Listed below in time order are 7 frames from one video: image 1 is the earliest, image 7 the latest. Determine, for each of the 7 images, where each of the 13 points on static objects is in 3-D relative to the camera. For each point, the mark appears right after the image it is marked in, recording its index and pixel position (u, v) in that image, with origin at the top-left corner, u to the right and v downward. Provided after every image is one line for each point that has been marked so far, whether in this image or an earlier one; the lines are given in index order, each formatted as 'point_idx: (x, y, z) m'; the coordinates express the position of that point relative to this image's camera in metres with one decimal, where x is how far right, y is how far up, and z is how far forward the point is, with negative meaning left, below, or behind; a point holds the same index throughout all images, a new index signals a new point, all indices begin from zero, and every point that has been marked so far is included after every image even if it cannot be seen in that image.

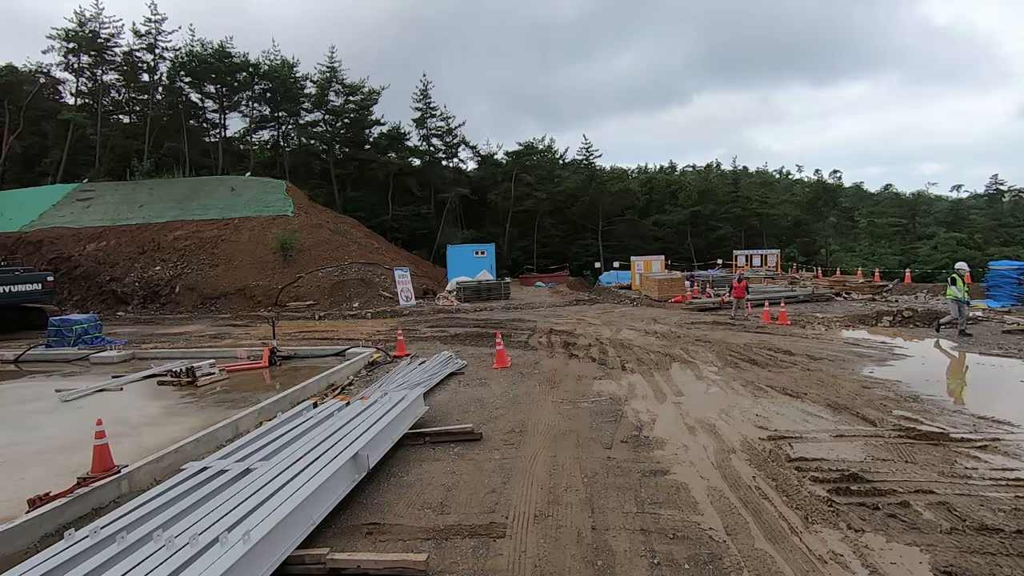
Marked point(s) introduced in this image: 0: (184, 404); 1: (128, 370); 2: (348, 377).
0: (-5.8, -2.1, +9.5) m
1: (-9.0, -1.9, +12.7) m
2: (-3.3, -1.8, +10.9) m
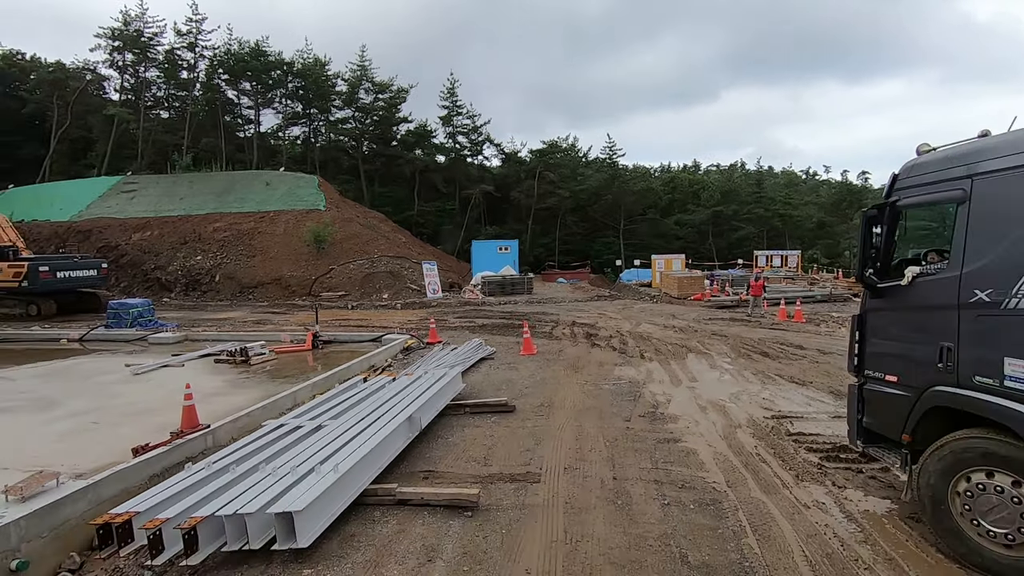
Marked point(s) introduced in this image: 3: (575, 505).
0: (-5.3, -1.8, +10.5) m
1: (-8.4, -1.6, +13.8) m
2: (-2.8, -1.6, +11.9) m
3: (+0.5, -1.8, +4.6) m
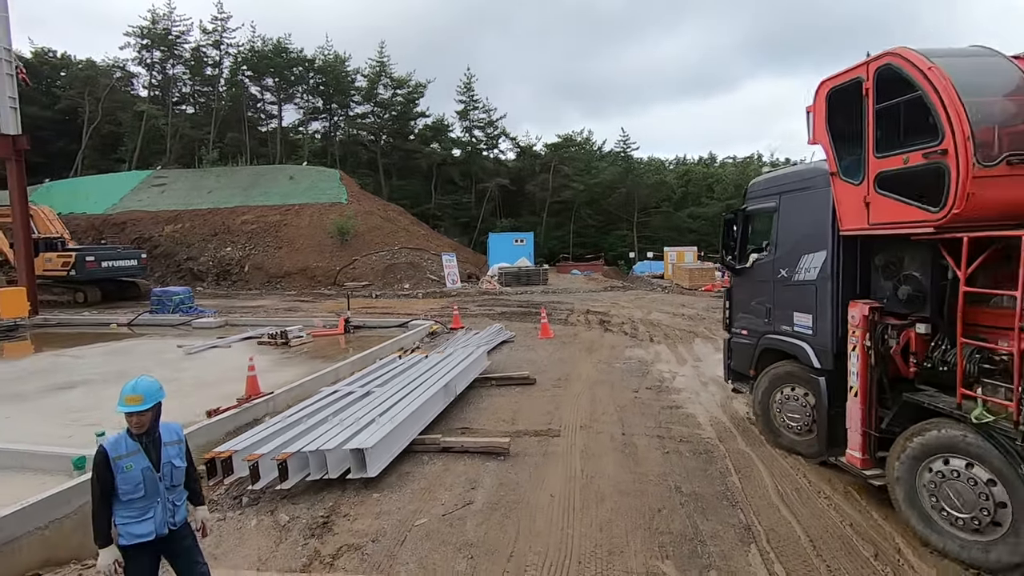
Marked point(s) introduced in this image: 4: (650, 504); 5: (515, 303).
0: (-4.9, -1.5, +11.6) m
1: (-7.9, -1.3, +14.9) m
2: (-2.3, -1.3, +12.9) m
3: (+0.8, -1.7, +5.5) m
4: (+1.1, -1.8, +4.4) m
5: (+0.1, -0.5, +19.1) m
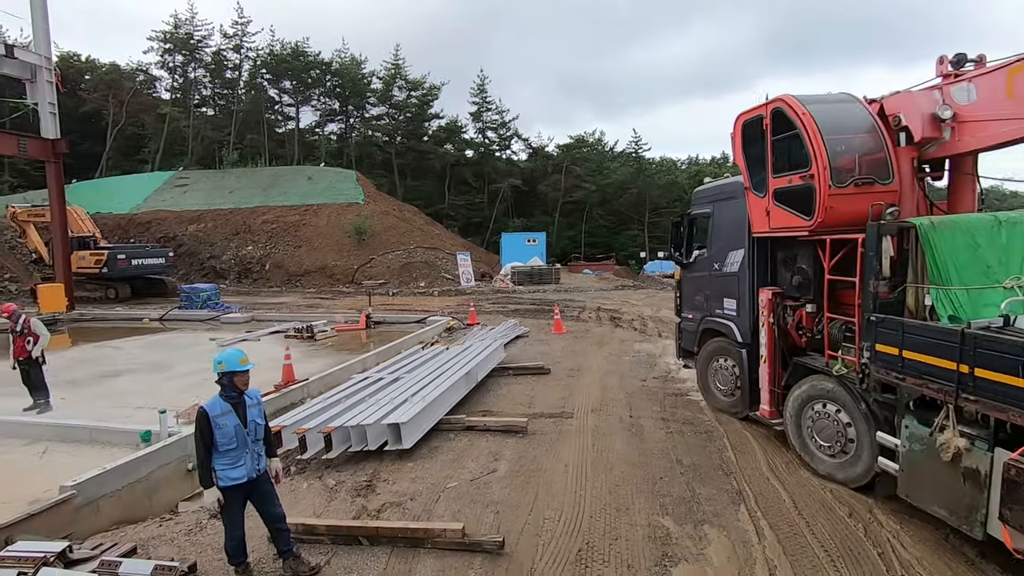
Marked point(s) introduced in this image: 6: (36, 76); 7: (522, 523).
0: (-4.5, -1.4, +12.3) m
1: (-7.5, -1.2, +15.7) m
2: (-2.0, -1.2, +13.5) m
3: (+1.0, -1.6, +6.1) m
4: (+1.3, -1.7, +5.0) m
5: (+0.6, -0.5, +19.7) m
6: (-15.8, +7.0, +17.9) m
7: (+0.1, -1.8, +4.2) m
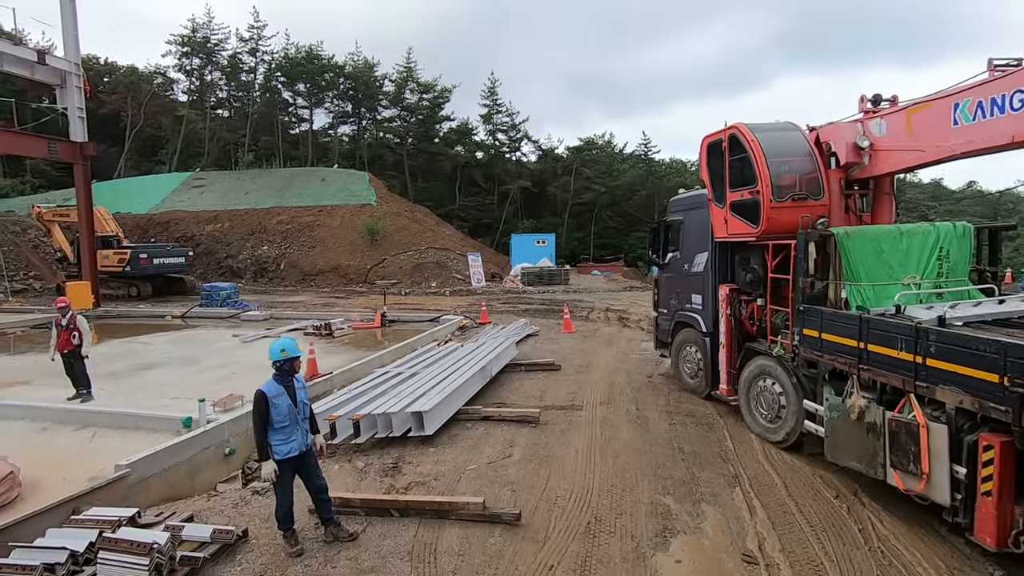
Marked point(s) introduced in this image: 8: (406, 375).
0: (-4.3, -1.4, +12.8) m
1: (-7.2, -1.1, +16.3) m
2: (-1.7, -1.2, +14.0) m
3: (+1.2, -1.6, +6.5) m
4: (+1.5, -1.7, +5.4) m
5: (+1.0, -0.5, +20.1) m
6: (-15.4, +7.1, +18.6) m
7: (+0.2, -1.8, +4.6) m
8: (-1.5, -1.3, +8.0) m
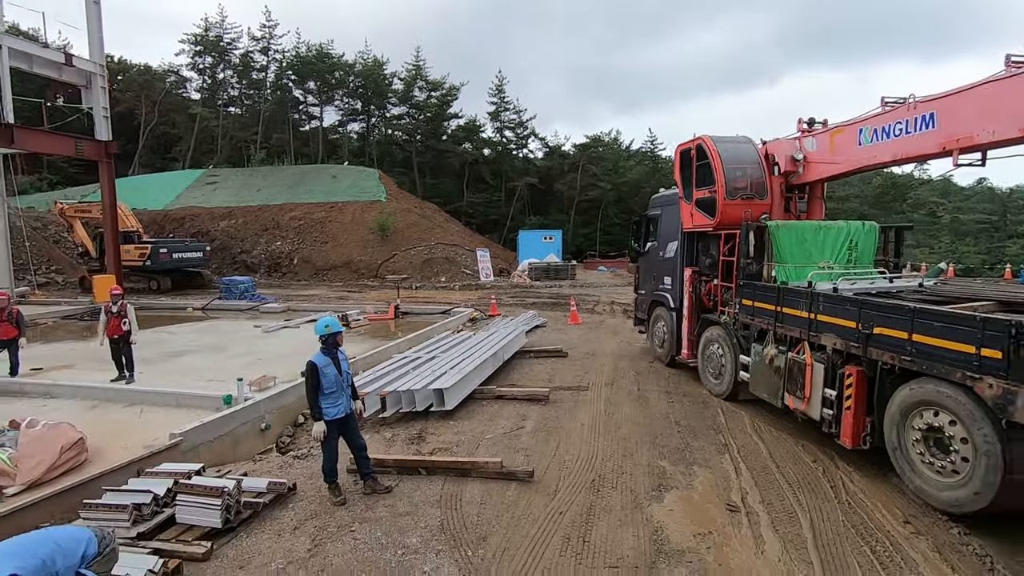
0: (-4.1, -1.2, +13.4) m
1: (-6.9, -0.9, +16.9) m
2: (-1.5, -1.0, +14.6) m
3: (+1.3, -1.5, +7.1) m
4: (+1.6, -1.6, +6.0) m
5: (+1.3, -0.3, +20.7) m
6: (-15.1, +7.4, +19.3) m
7: (+0.3, -1.7, +5.2) m
8: (-1.4, -1.2, +8.6) m
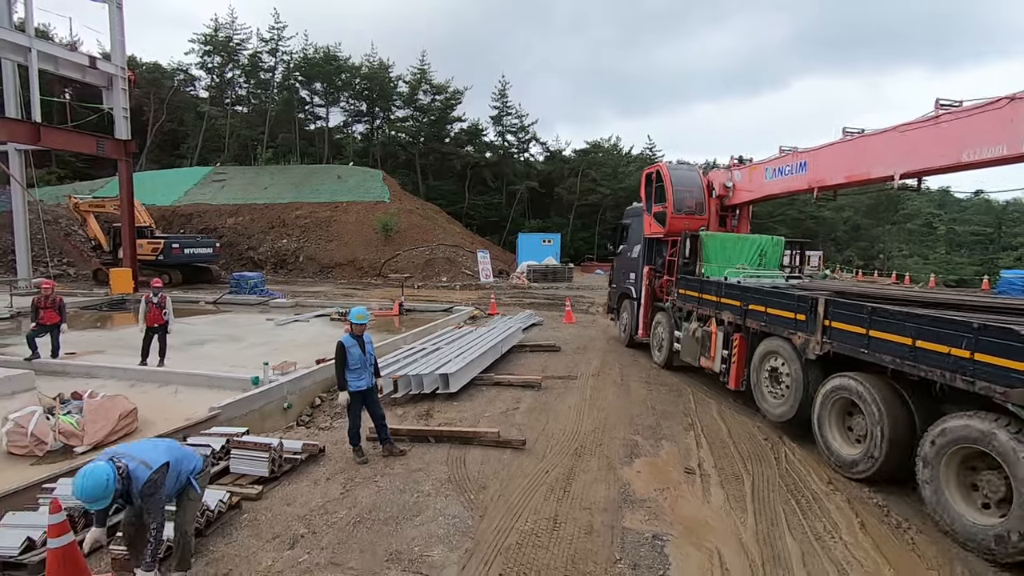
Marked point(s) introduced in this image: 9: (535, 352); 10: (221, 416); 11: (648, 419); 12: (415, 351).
0: (-4.1, -1.1, +14.3) m
1: (-7.0, -0.8, +17.8) m
2: (-1.5, -1.0, +15.5) m
3: (+1.3, -1.5, +8.0) m
4: (+1.6, -1.6, +6.9) m
5: (+1.3, -0.3, +21.6) m
6: (-15.0, +7.7, +20.2) m
7: (+0.3, -1.7, +6.1) m
8: (-1.4, -1.1, +9.5) m
9: (+0.5, -1.3, +10.5) m
10: (-3.8, -1.7, +7.0) m
11: (+1.7, -1.6, +6.6) m
12: (-1.7, -1.1, +9.5) m
